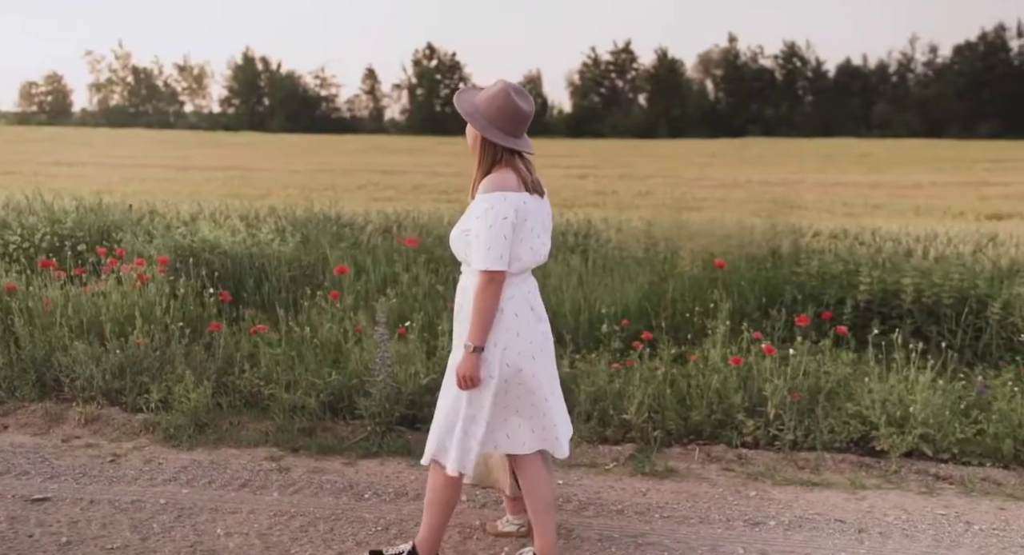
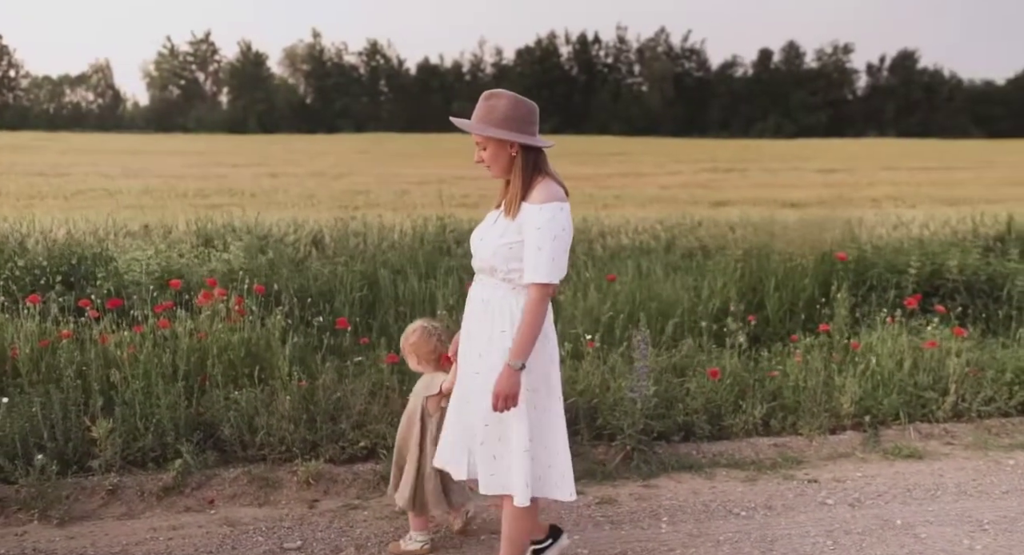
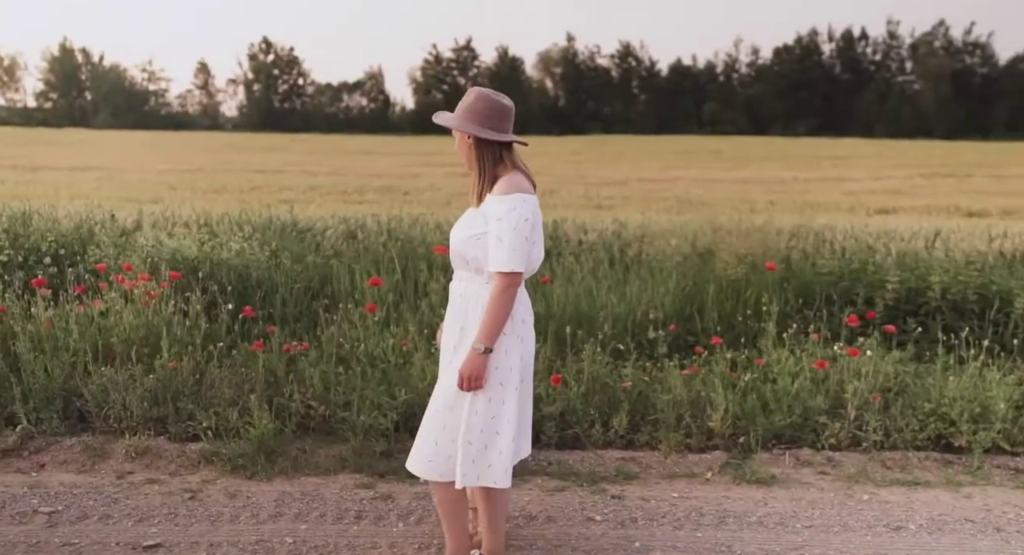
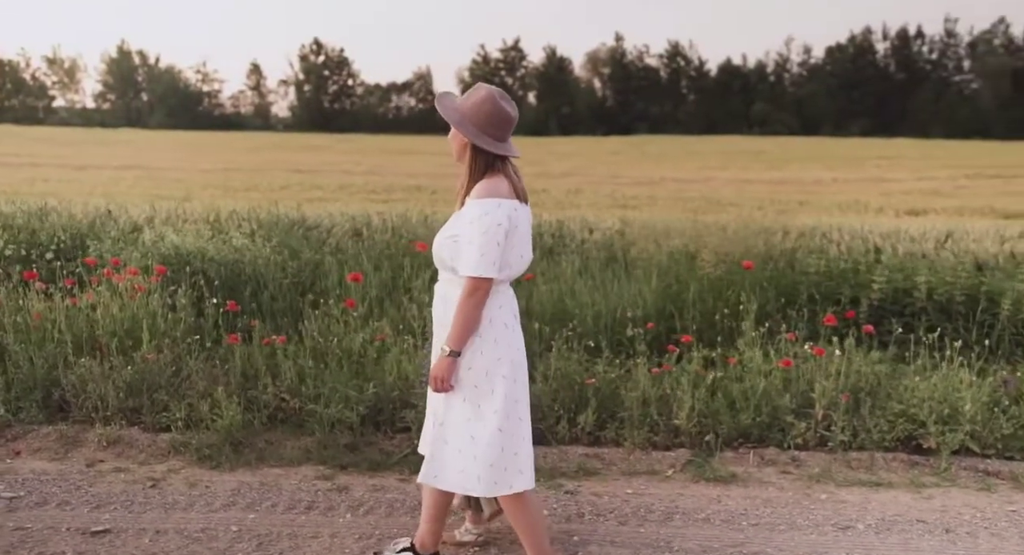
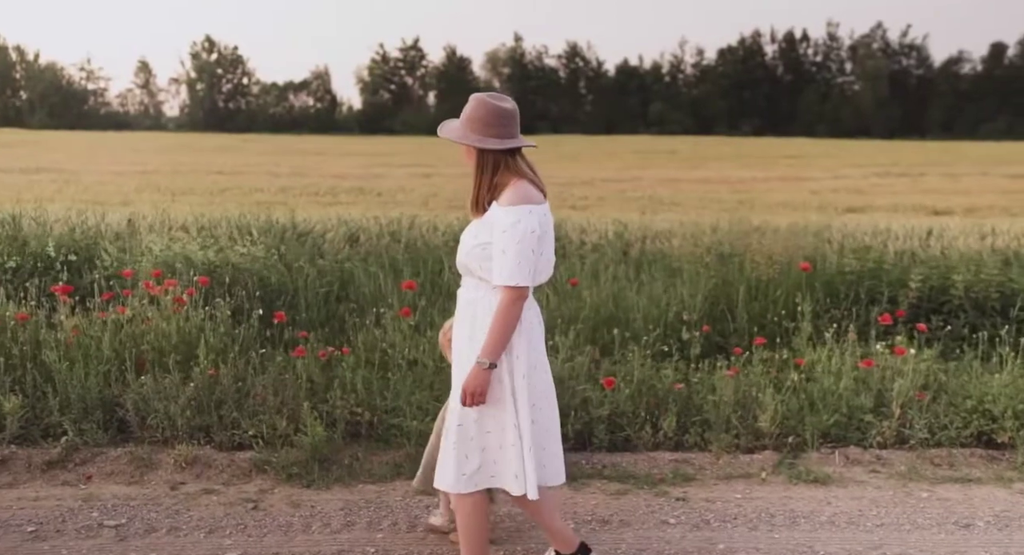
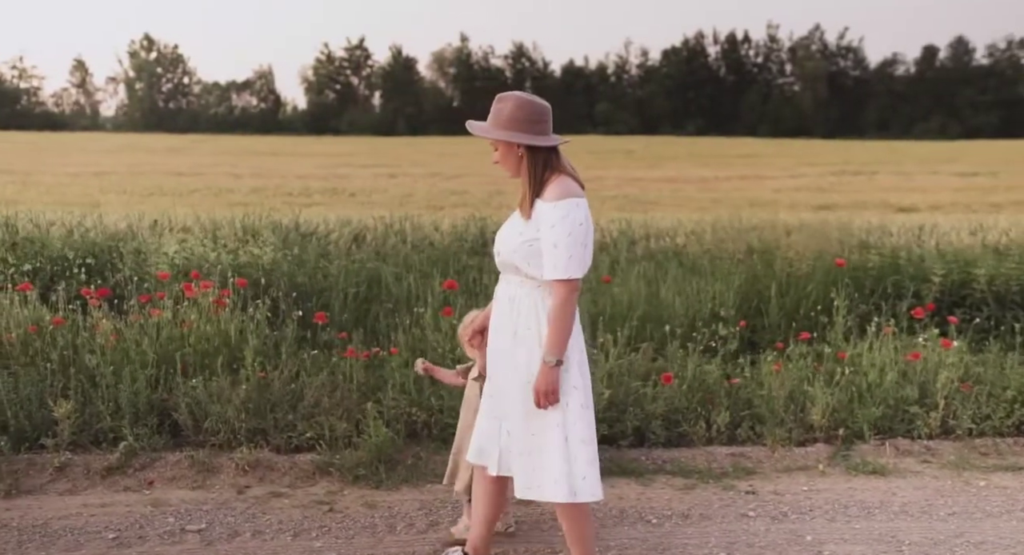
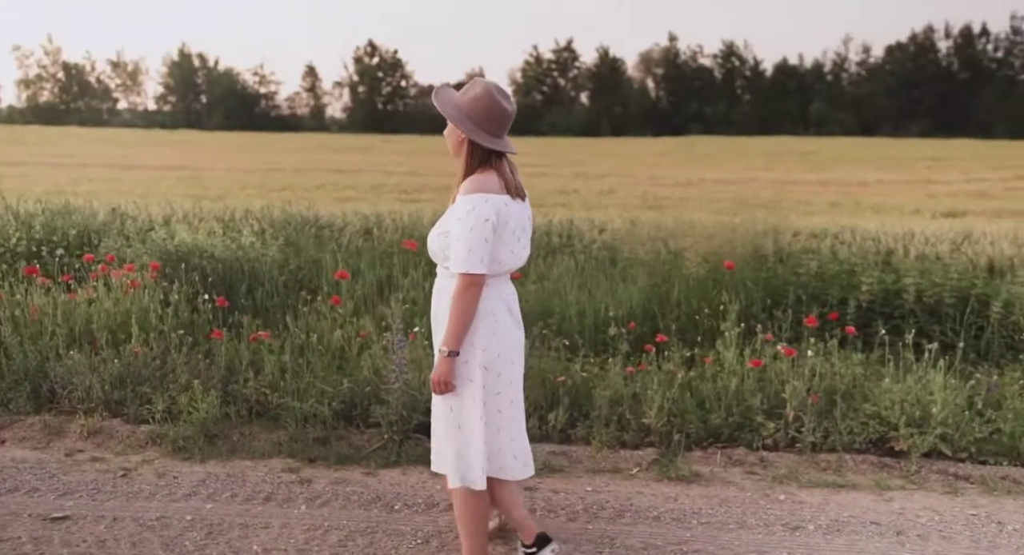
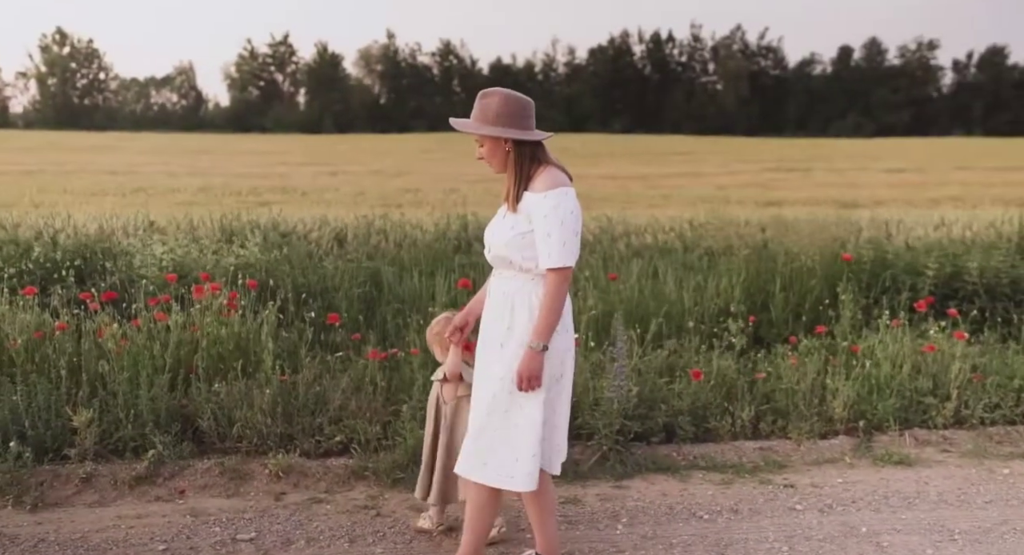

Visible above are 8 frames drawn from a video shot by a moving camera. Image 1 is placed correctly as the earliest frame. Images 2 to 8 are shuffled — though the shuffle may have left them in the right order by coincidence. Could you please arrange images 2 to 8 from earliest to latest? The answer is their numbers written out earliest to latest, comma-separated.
7, 4, 3, 5, 6, 8, 2
